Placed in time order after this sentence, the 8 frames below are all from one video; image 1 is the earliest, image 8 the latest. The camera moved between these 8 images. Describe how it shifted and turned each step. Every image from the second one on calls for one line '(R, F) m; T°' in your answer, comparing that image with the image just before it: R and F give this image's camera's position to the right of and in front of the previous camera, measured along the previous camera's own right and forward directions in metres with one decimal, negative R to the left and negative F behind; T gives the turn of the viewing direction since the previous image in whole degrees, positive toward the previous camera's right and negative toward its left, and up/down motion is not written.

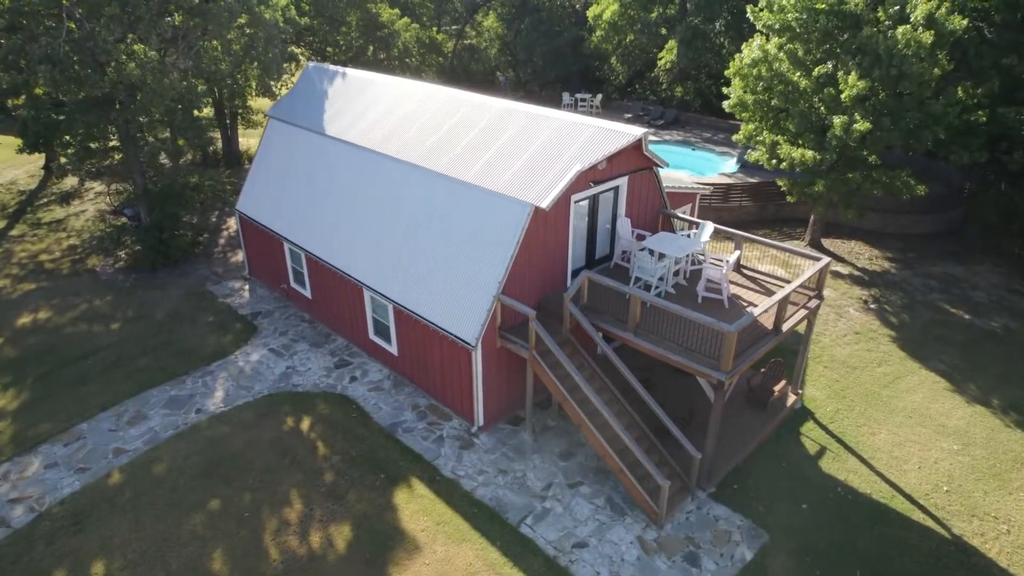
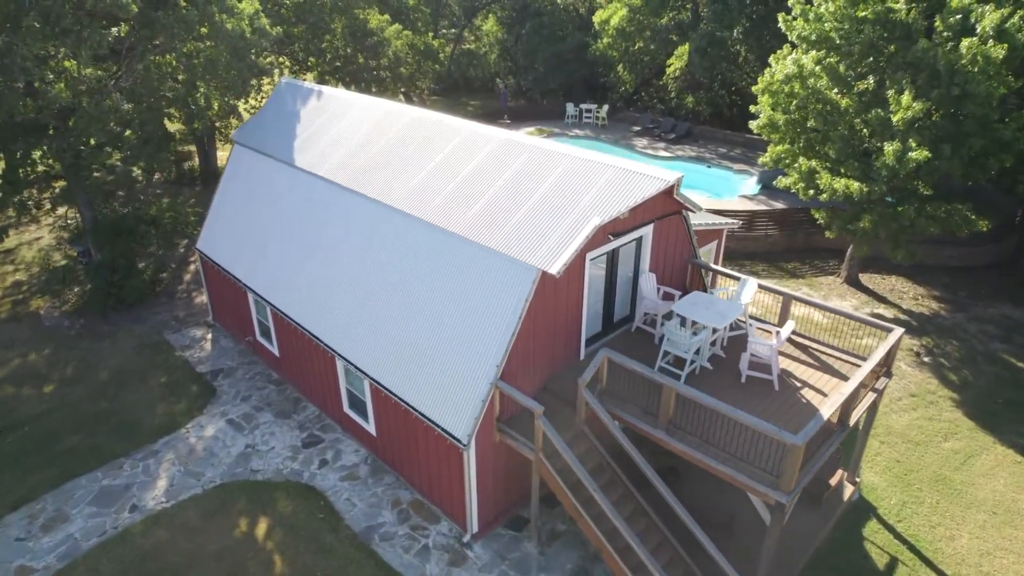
(0.0, +2.7) m; 0°
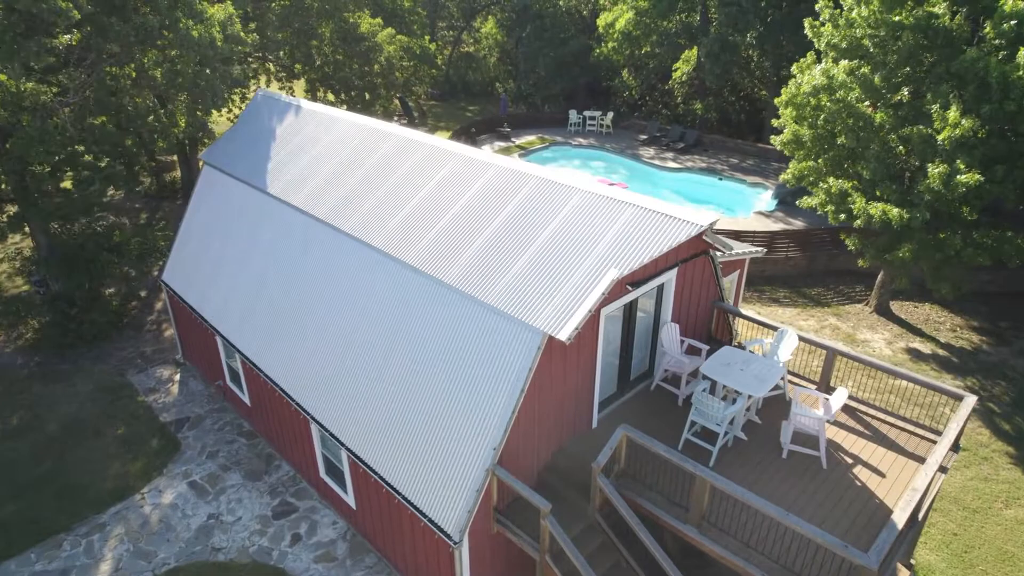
(0.0, +1.8) m; 0°
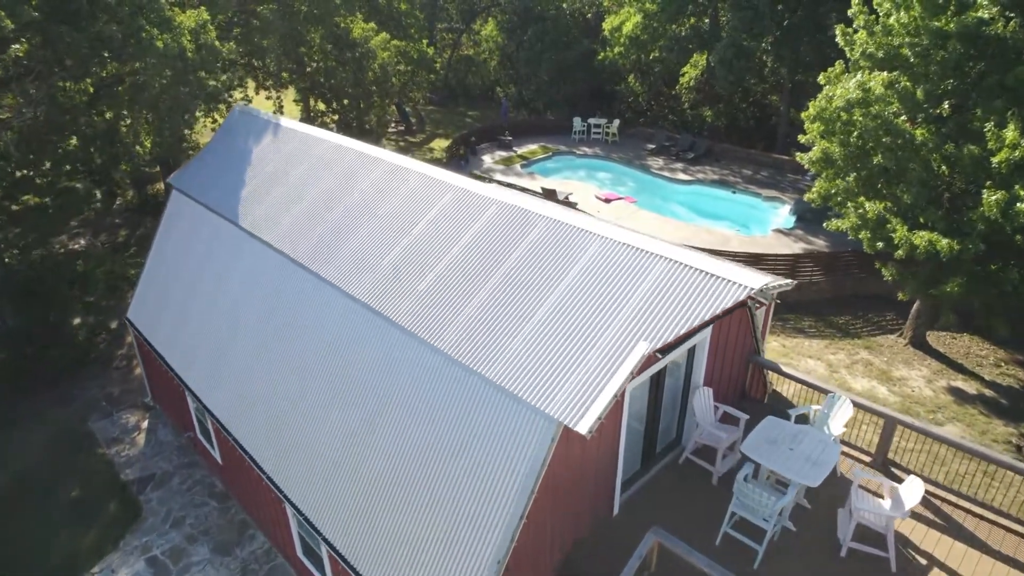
(-0.1, +1.7) m; 0°
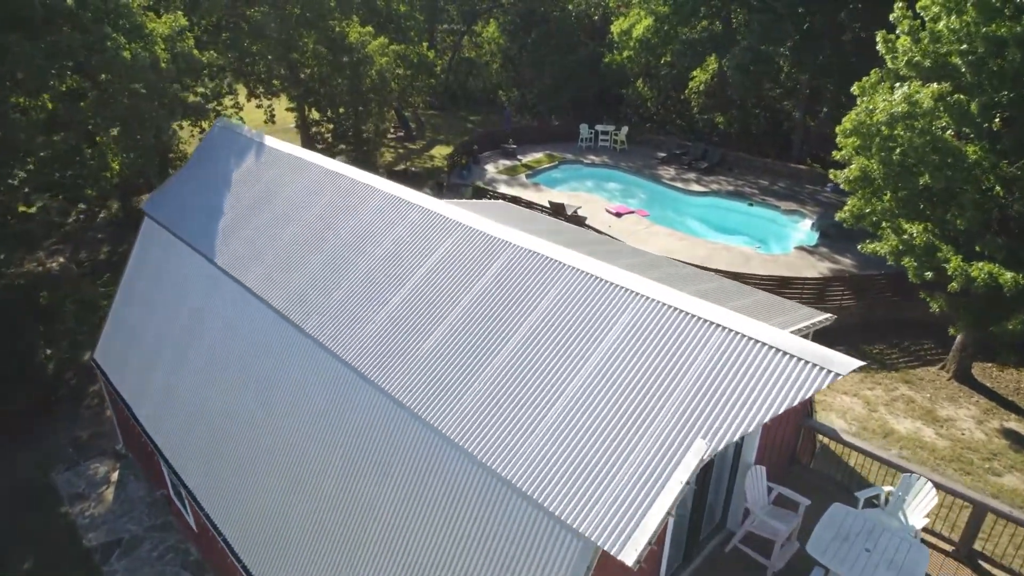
(-0.2, +1.5) m; 0°
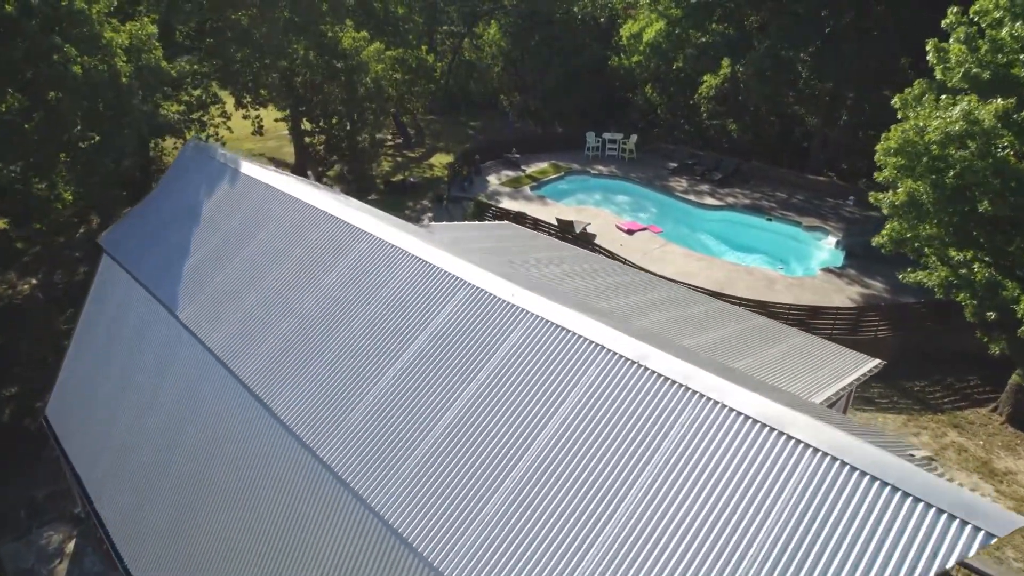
(-0.2, +1.7) m; 0°
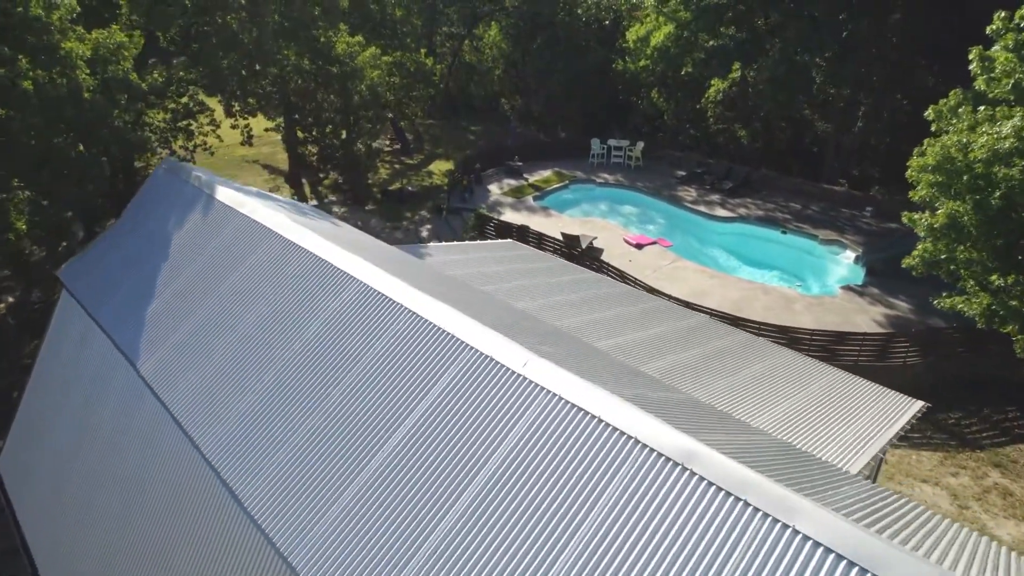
(-0.1, +1.2) m; 0°
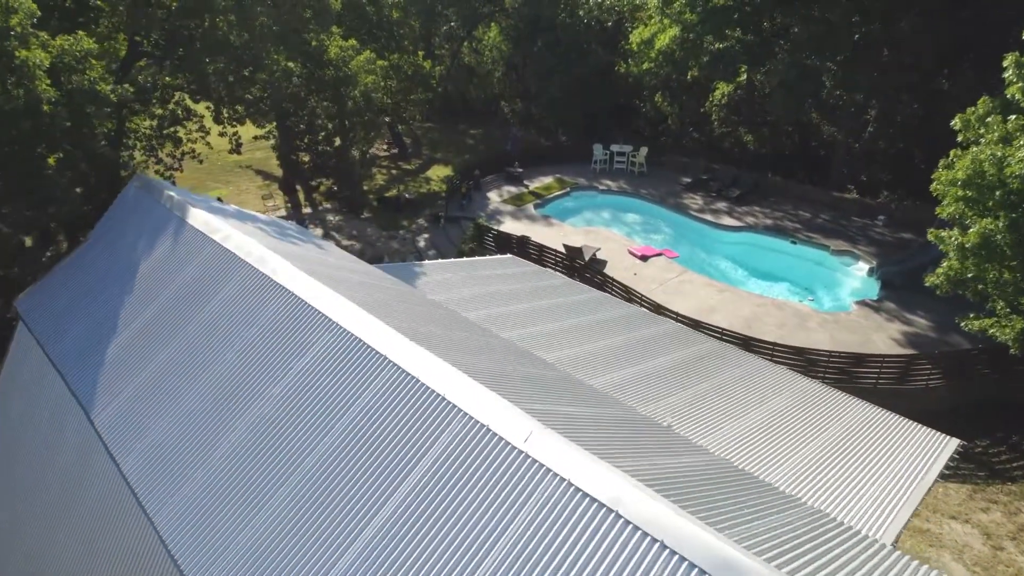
(0.0, +0.9) m; 0°
